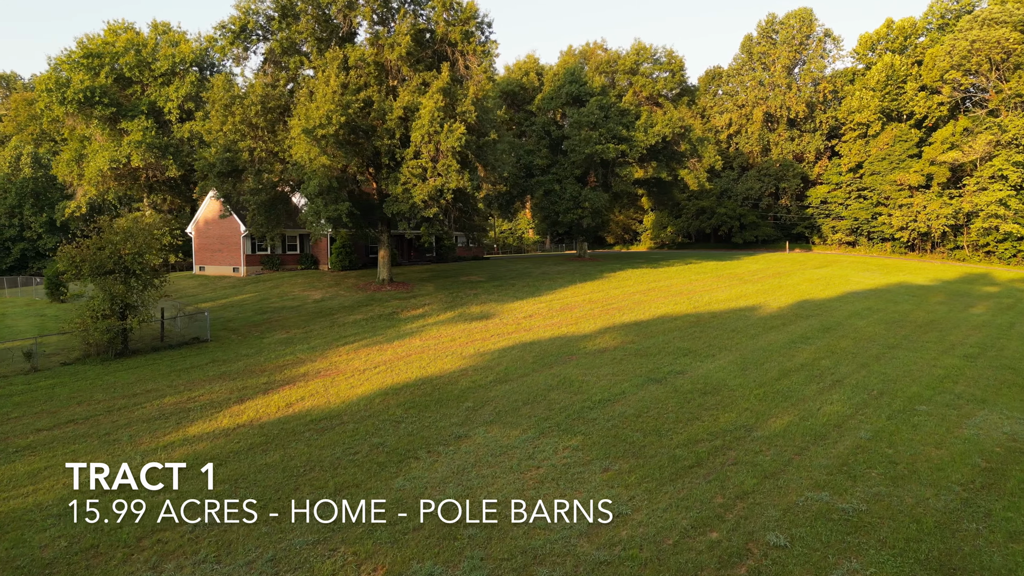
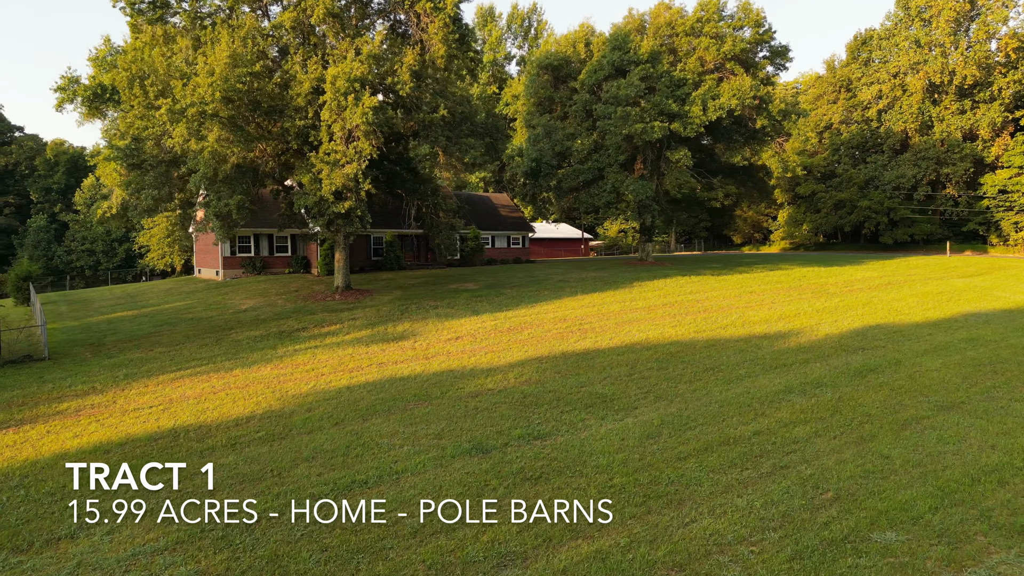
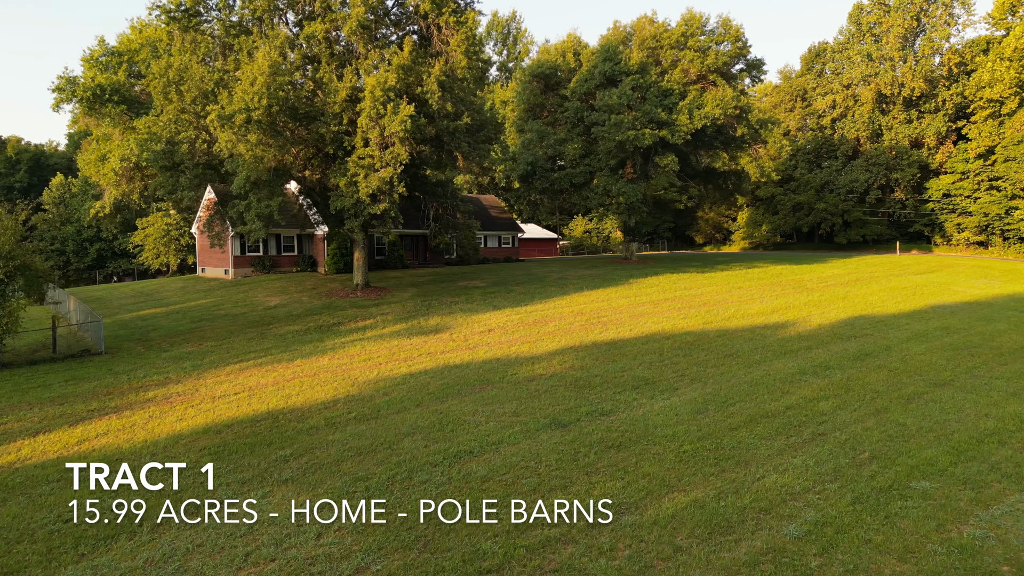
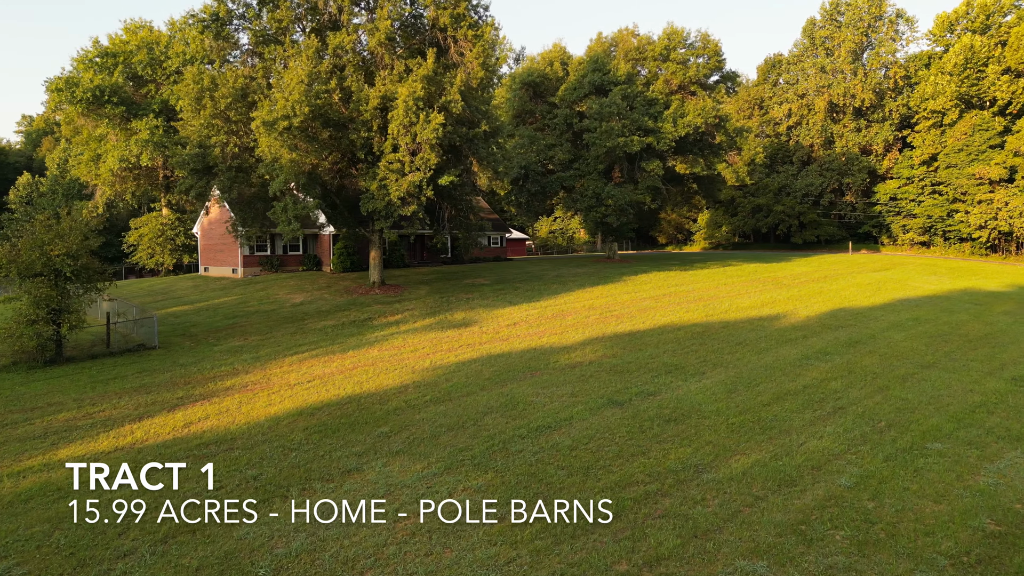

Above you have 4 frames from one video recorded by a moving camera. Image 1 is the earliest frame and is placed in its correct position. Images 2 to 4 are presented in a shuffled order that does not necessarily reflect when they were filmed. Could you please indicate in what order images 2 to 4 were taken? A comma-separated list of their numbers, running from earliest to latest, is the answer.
4, 3, 2
